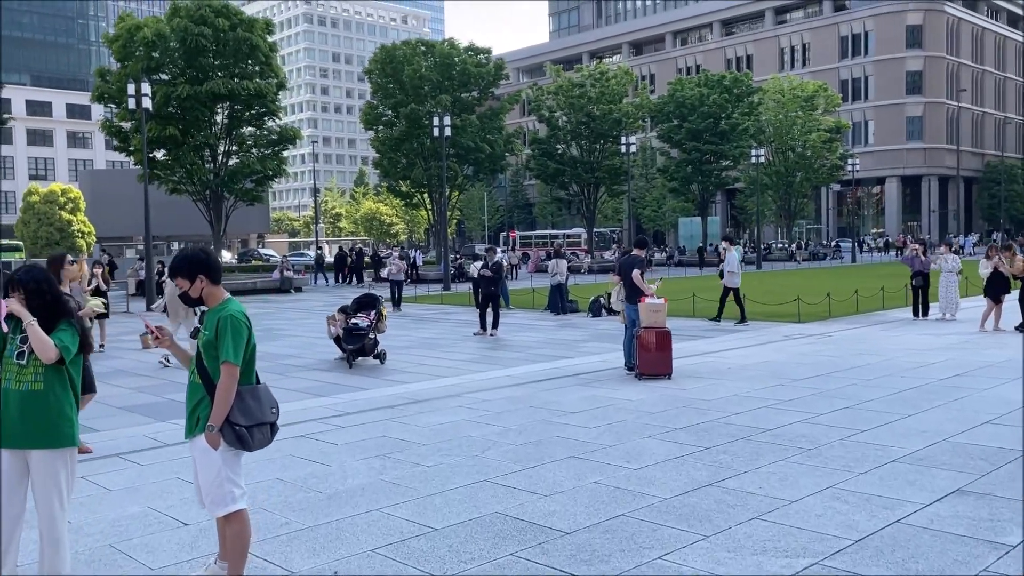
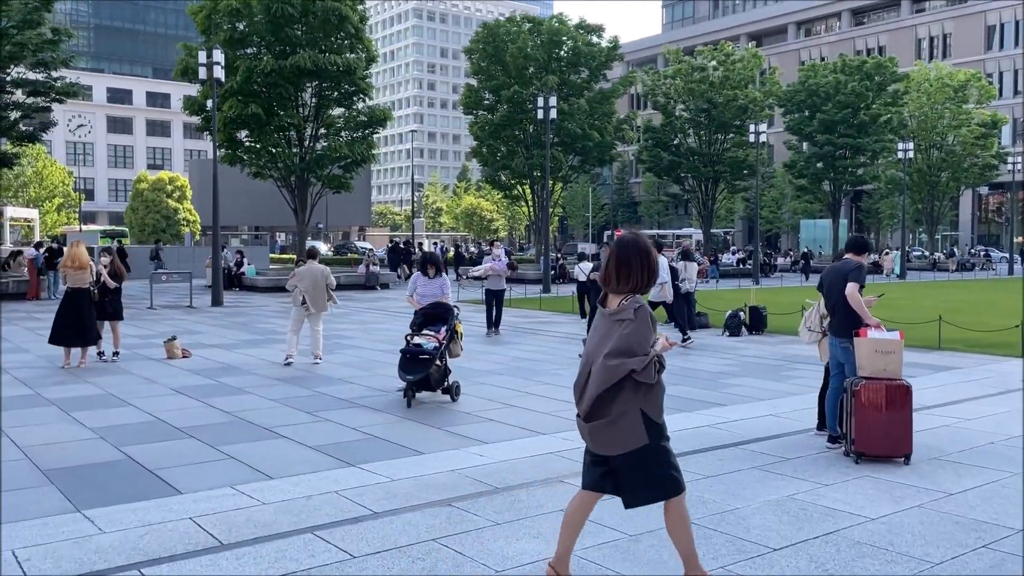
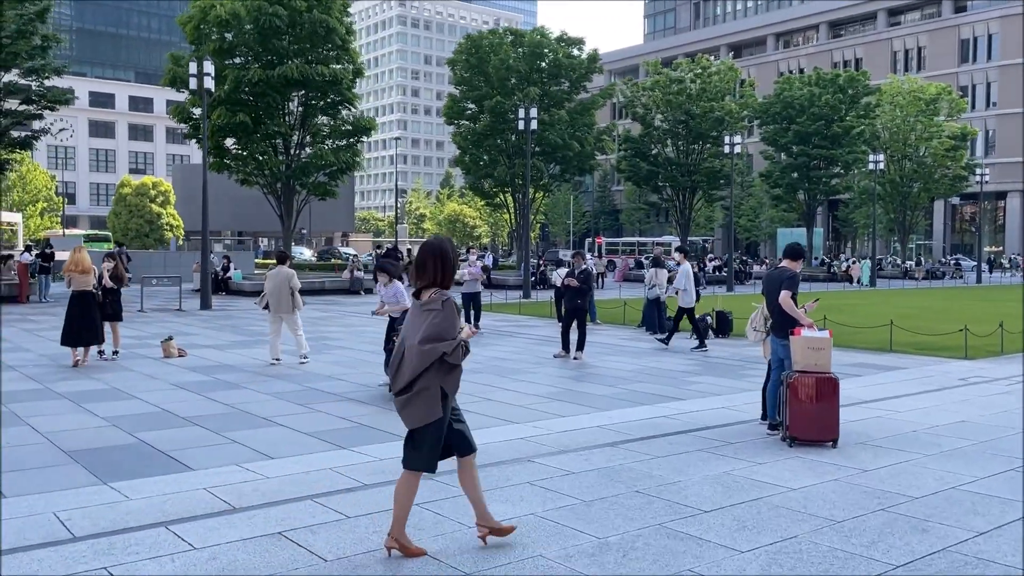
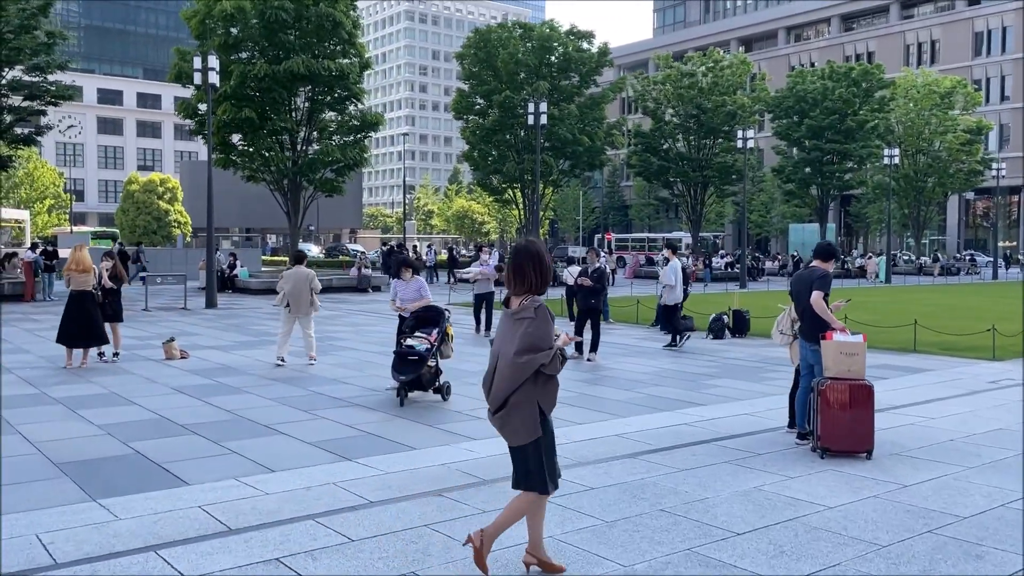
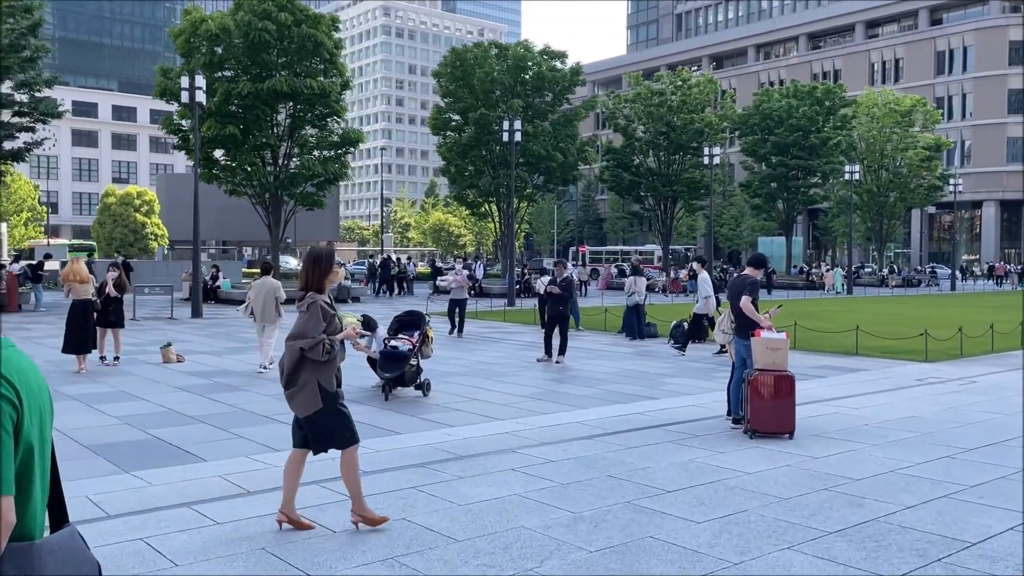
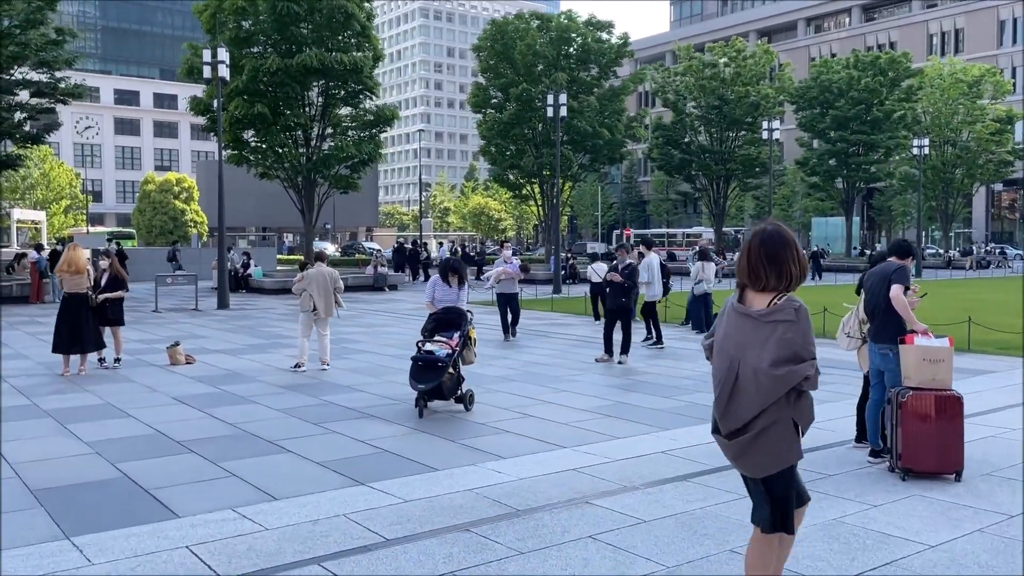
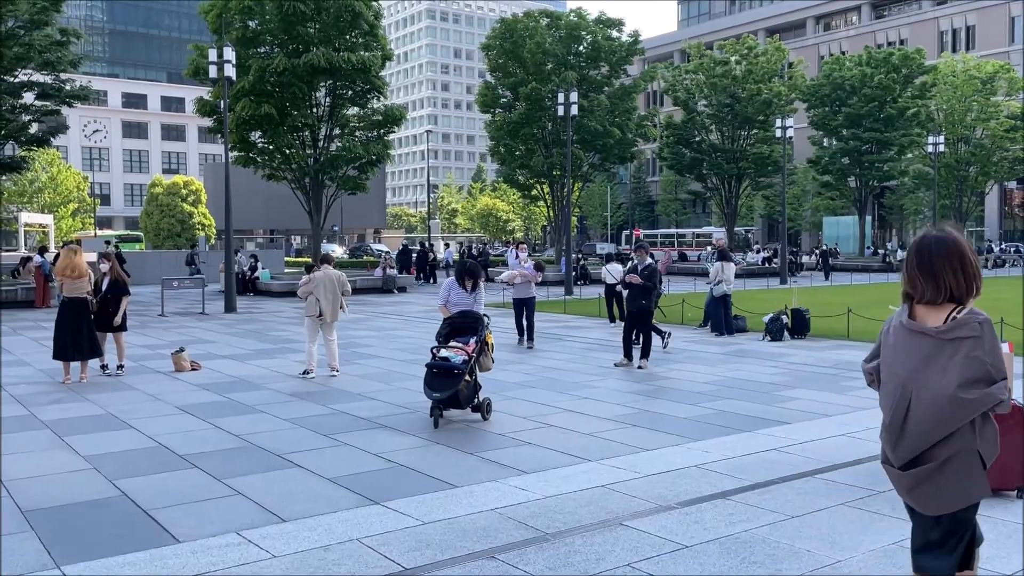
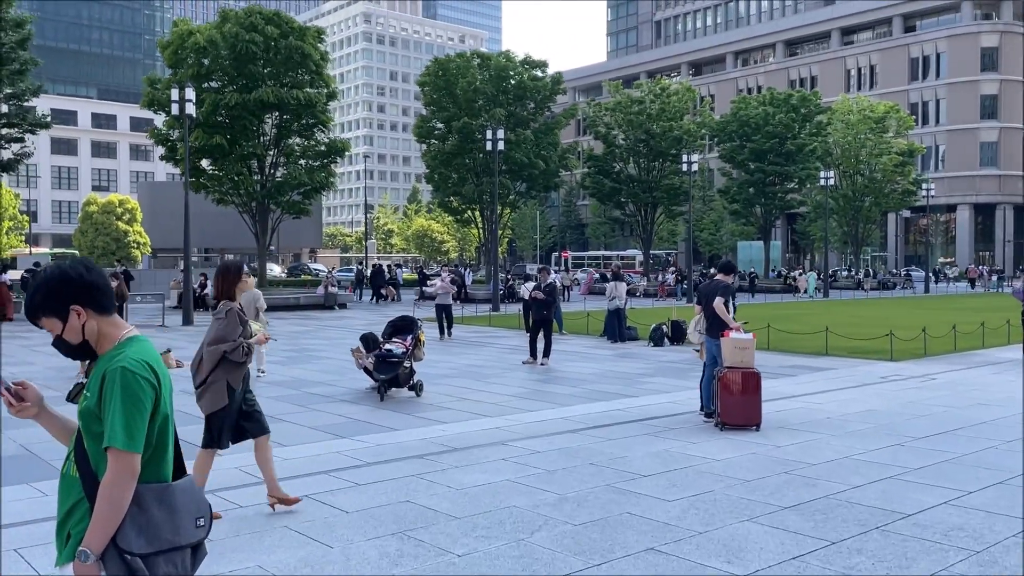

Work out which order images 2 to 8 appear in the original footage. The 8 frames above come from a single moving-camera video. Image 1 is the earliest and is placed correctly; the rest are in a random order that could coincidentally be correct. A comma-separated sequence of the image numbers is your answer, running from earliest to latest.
8, 5, 3, 4, 2, 6, 7
